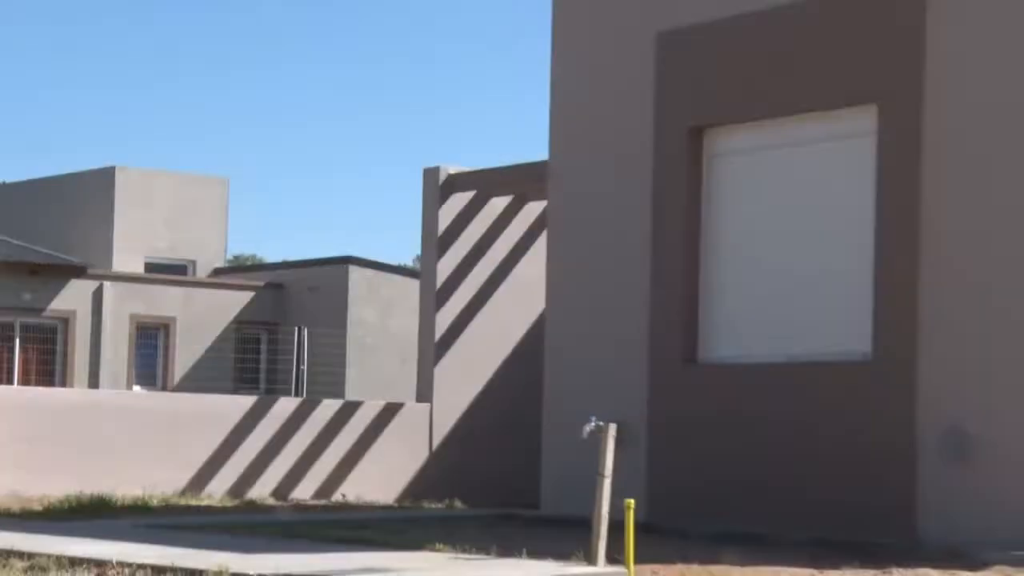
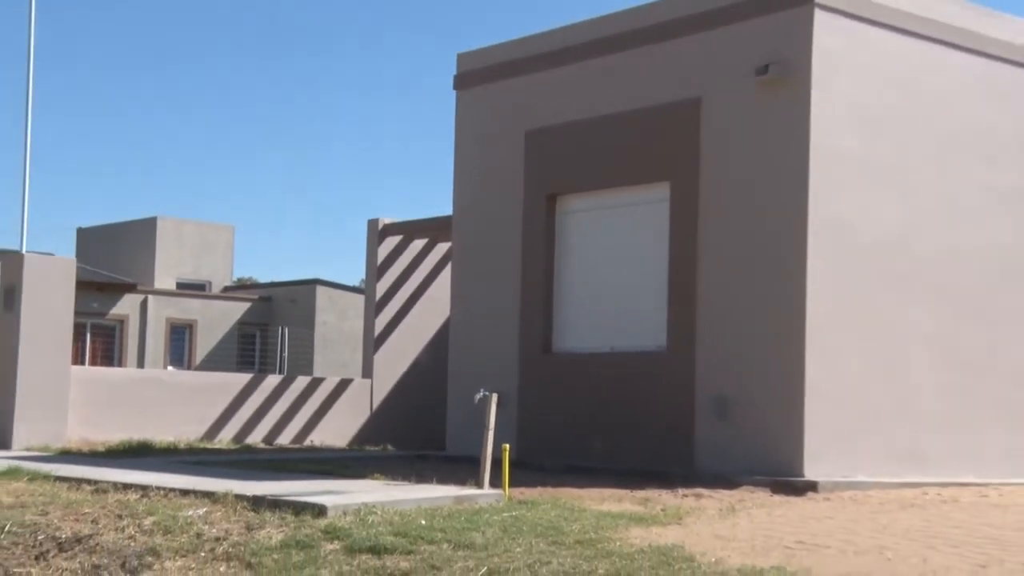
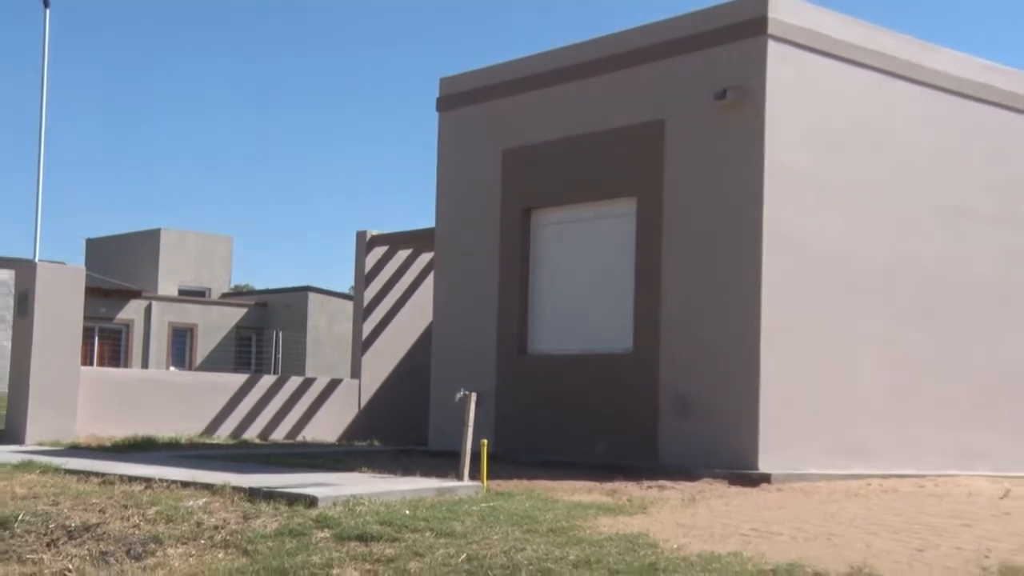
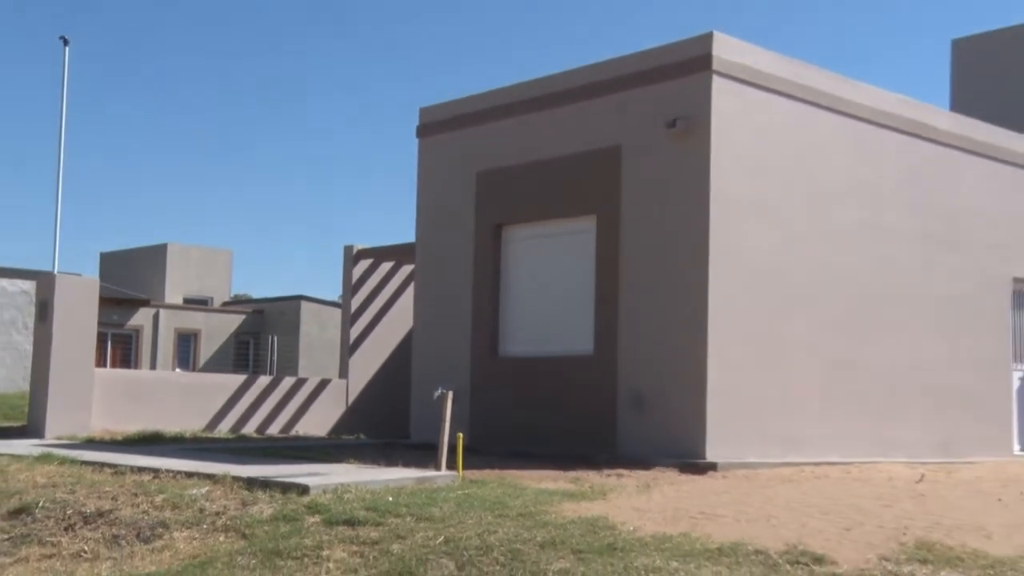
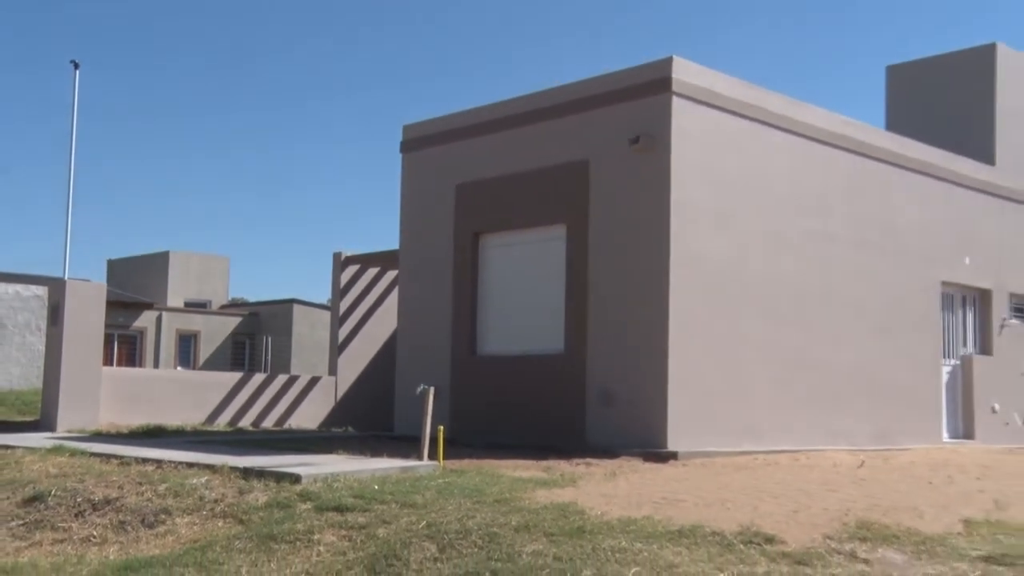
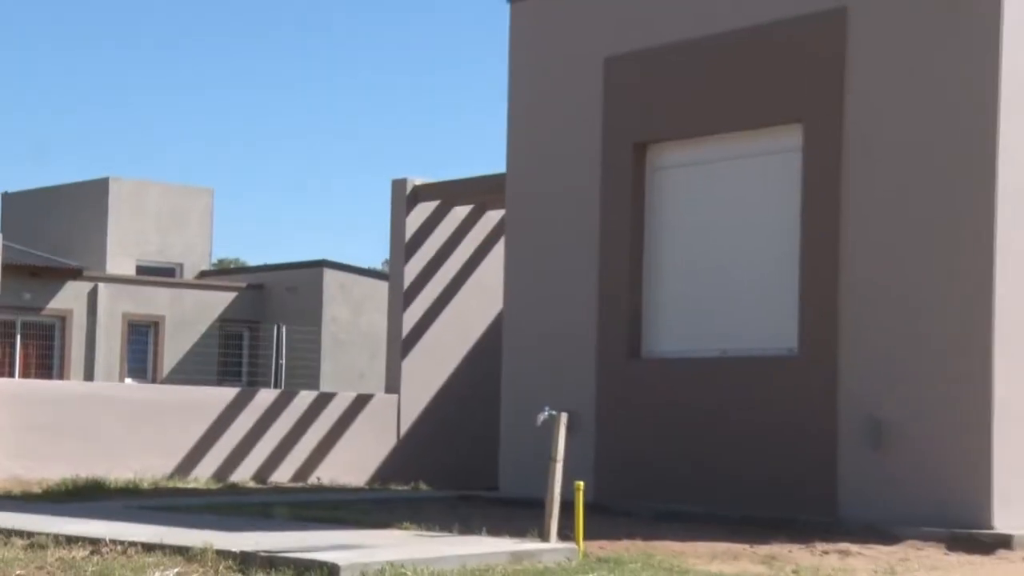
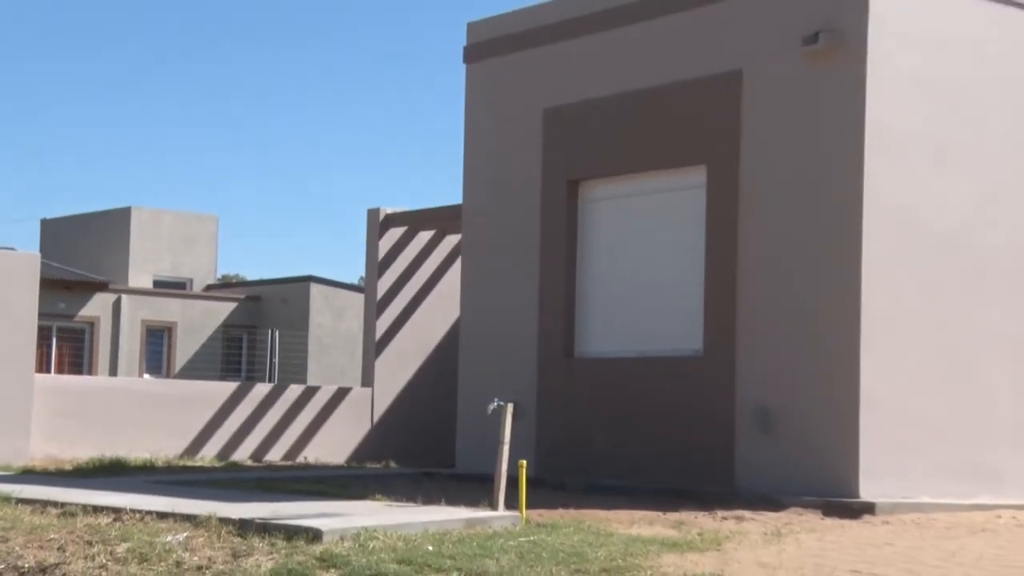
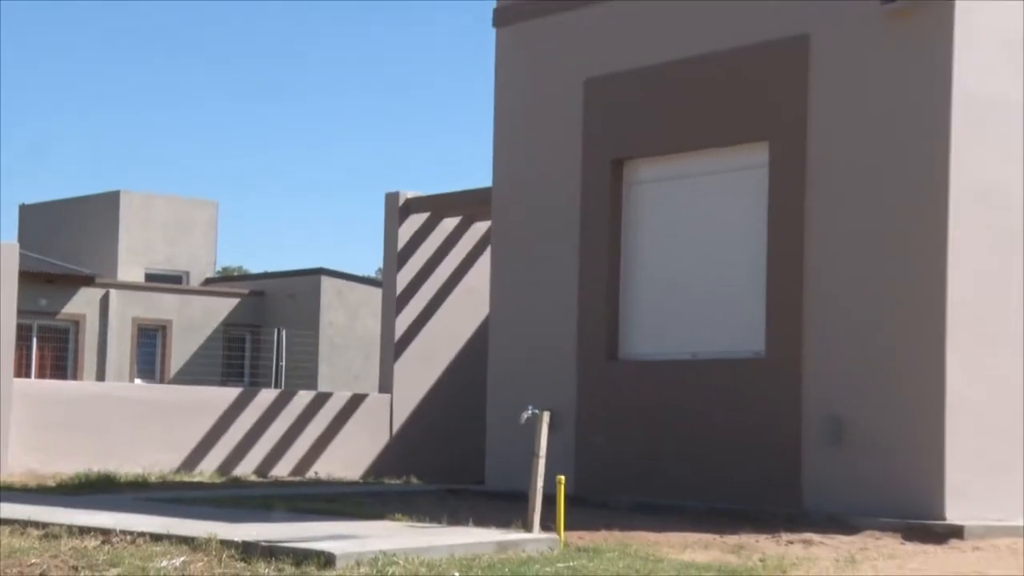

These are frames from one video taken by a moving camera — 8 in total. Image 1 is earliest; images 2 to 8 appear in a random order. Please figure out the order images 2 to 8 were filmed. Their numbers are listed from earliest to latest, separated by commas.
6, 8, 7, 2, 3, 4, 5
